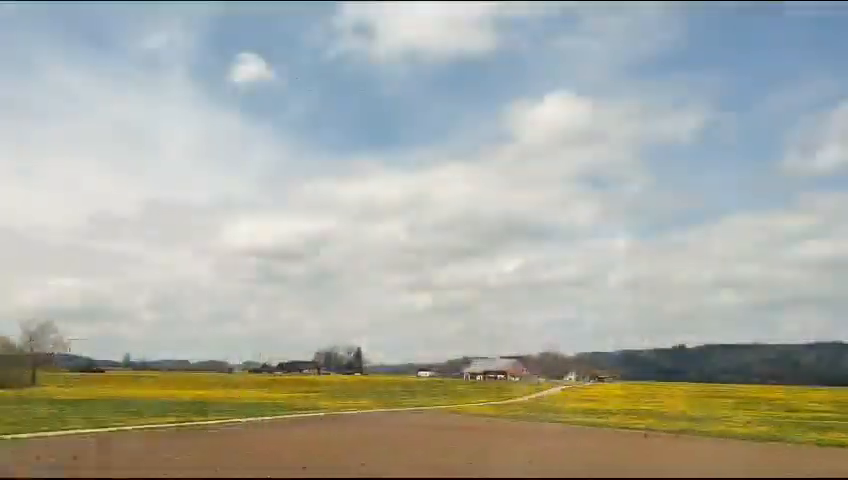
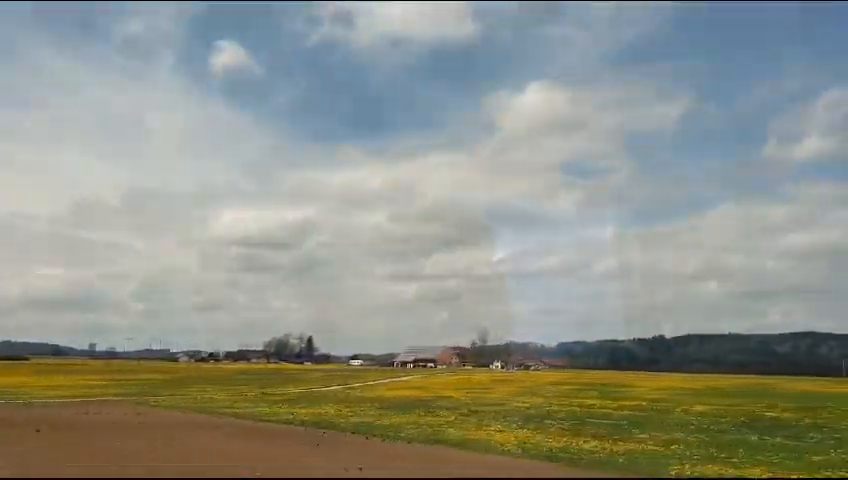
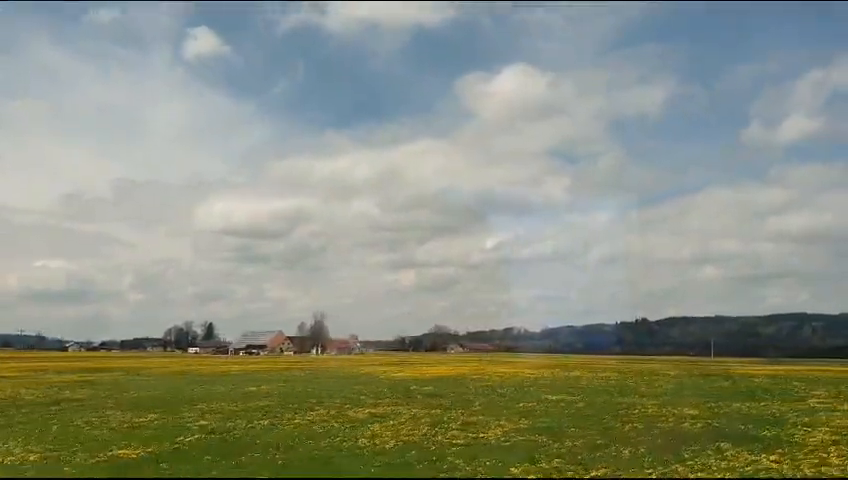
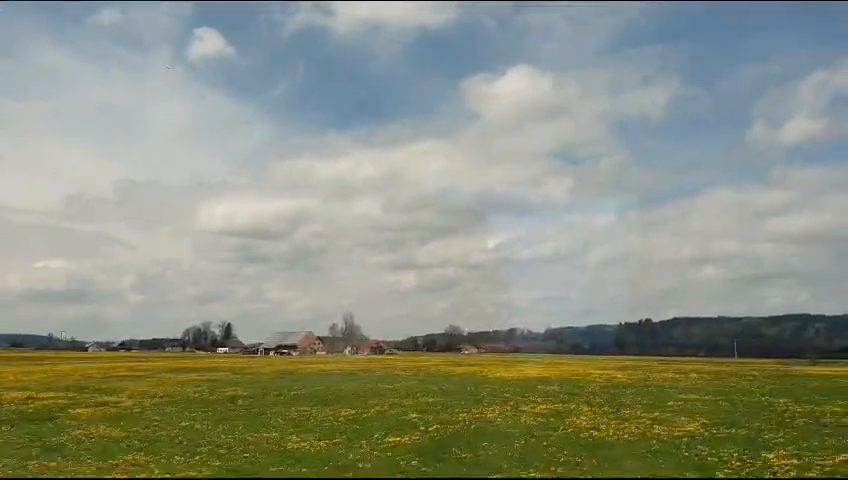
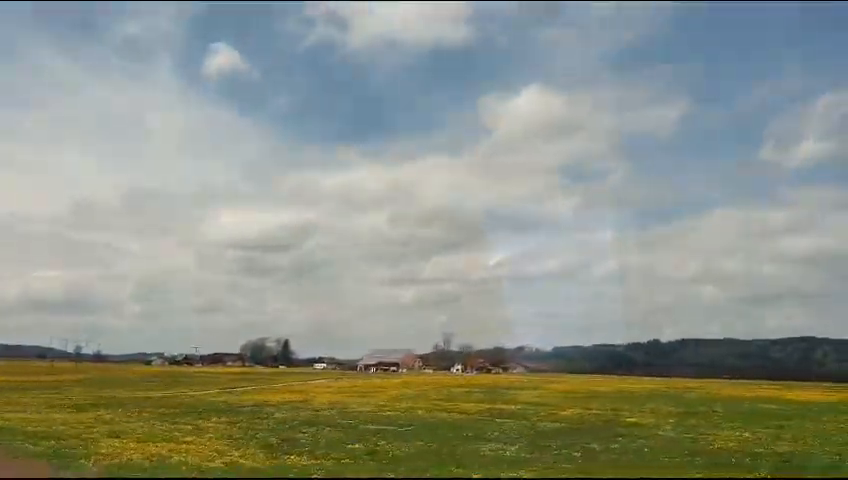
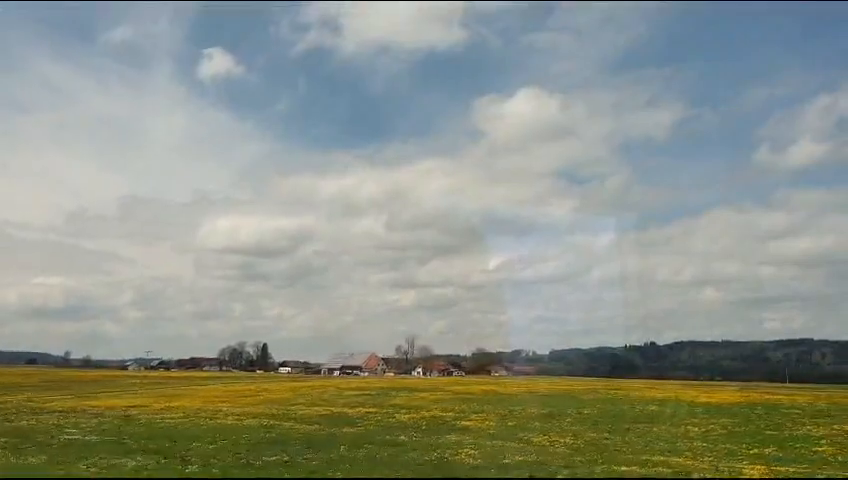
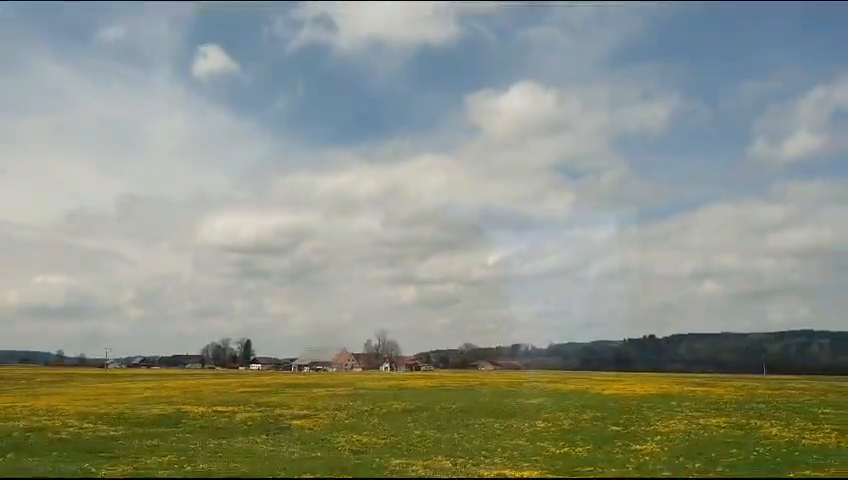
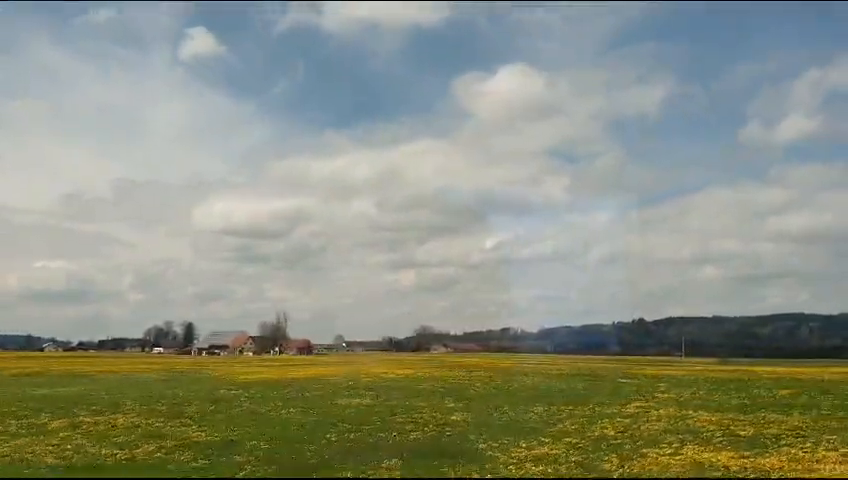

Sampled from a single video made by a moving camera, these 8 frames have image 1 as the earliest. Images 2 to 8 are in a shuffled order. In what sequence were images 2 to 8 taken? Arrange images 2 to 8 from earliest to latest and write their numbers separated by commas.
2, 5, 6, 7, 4, 3, 8
